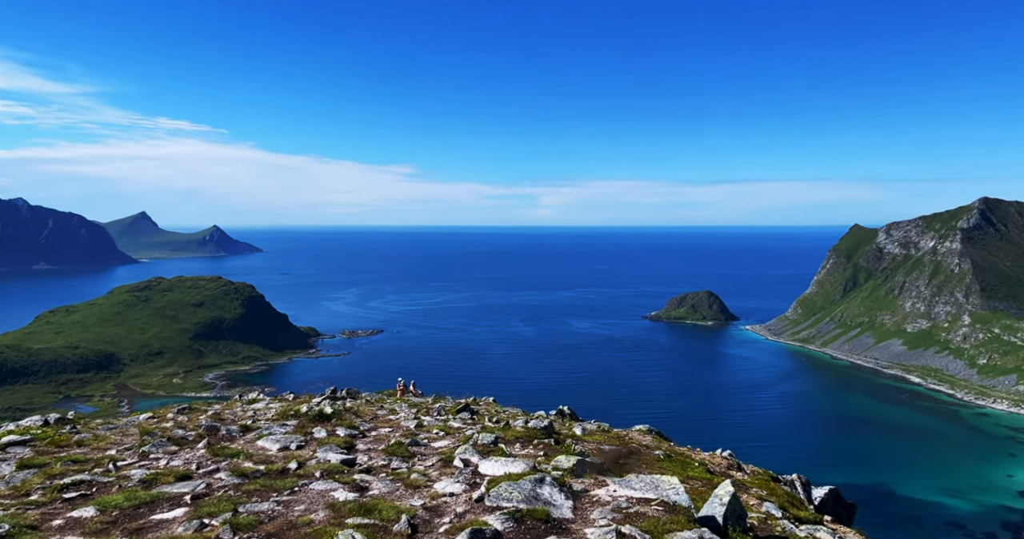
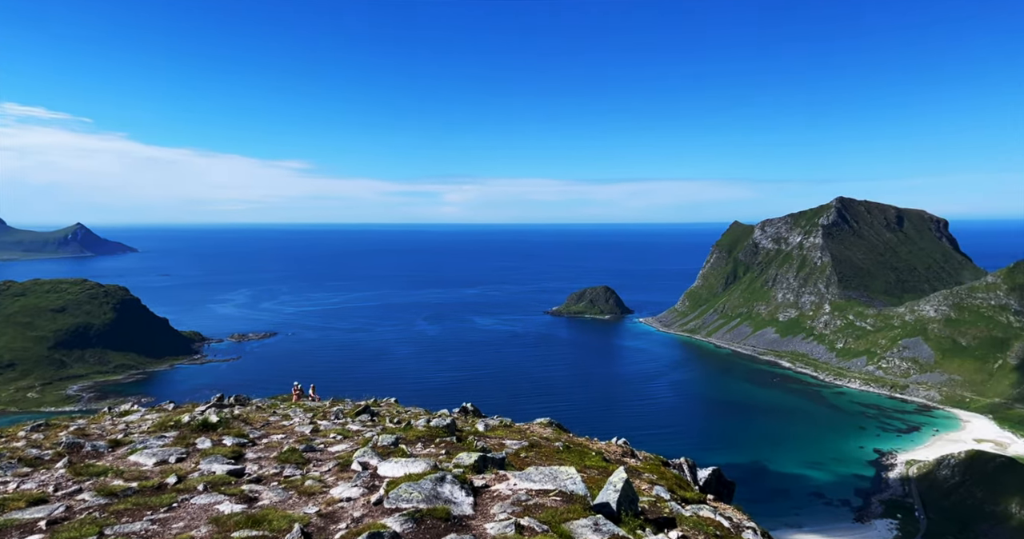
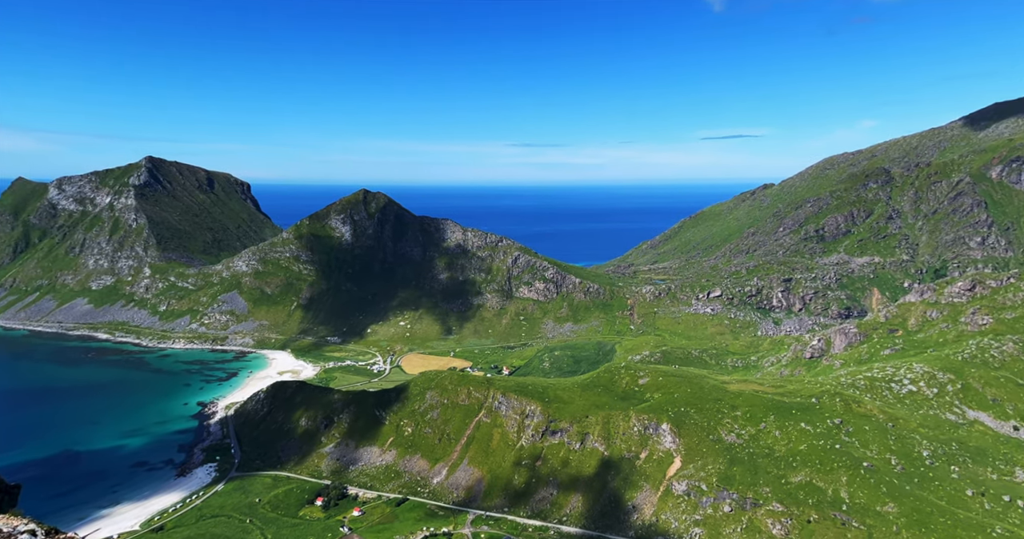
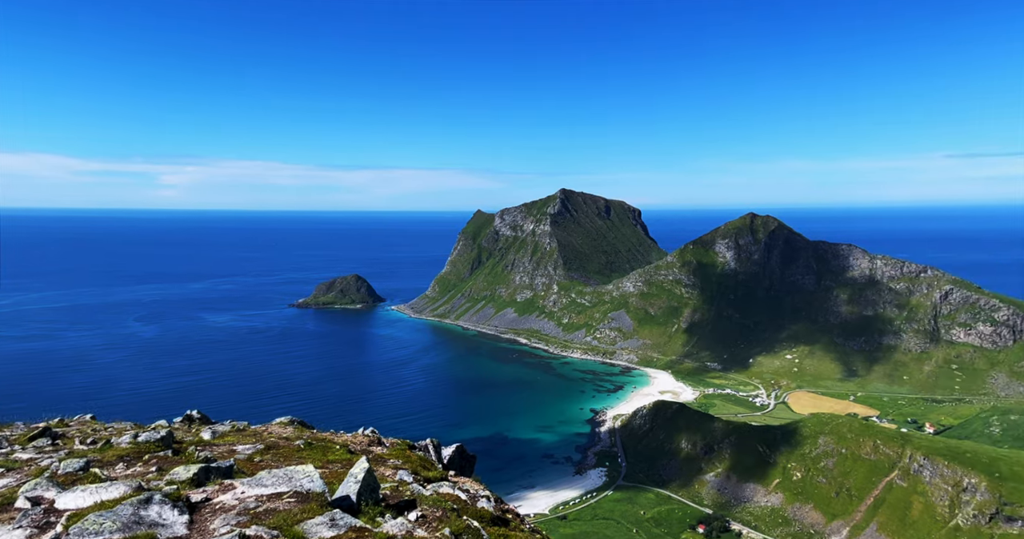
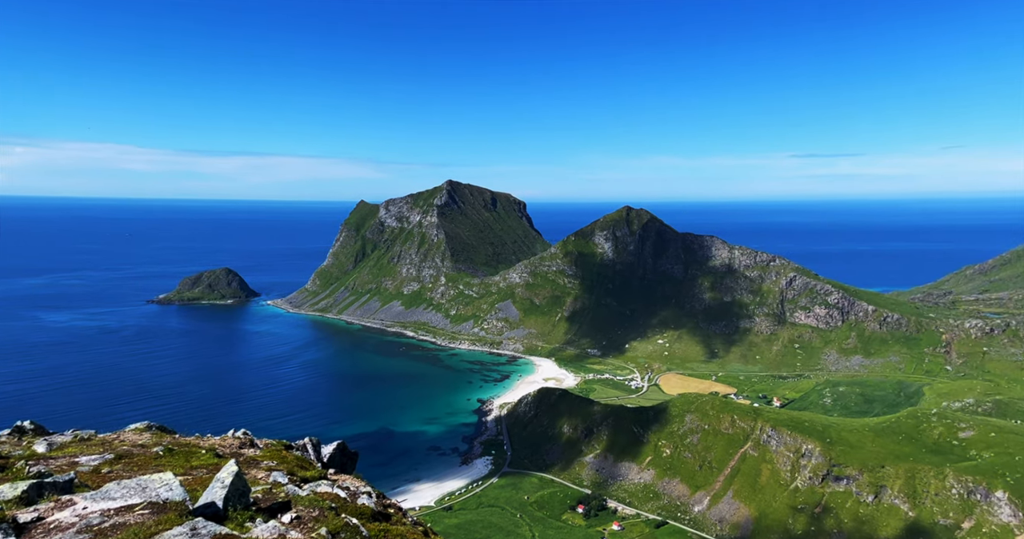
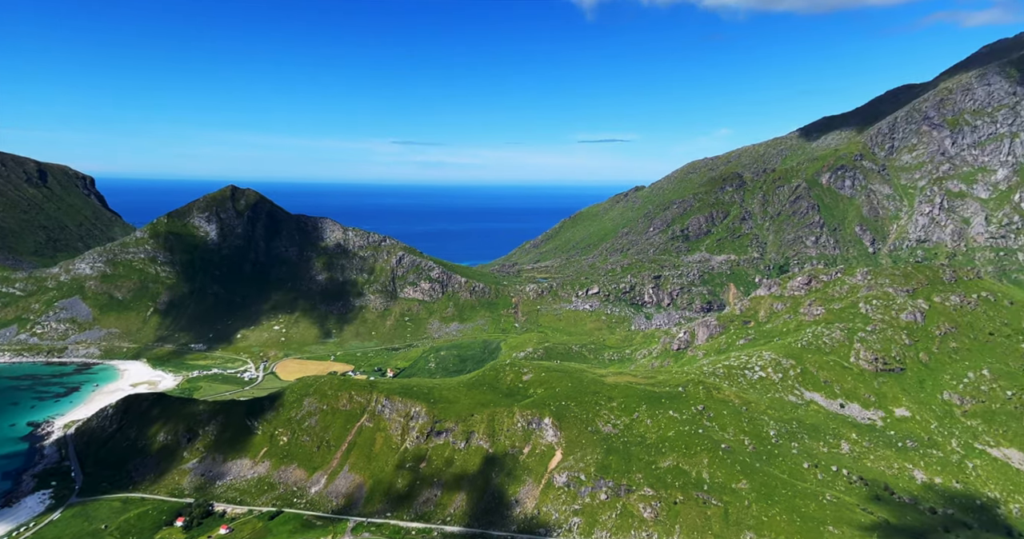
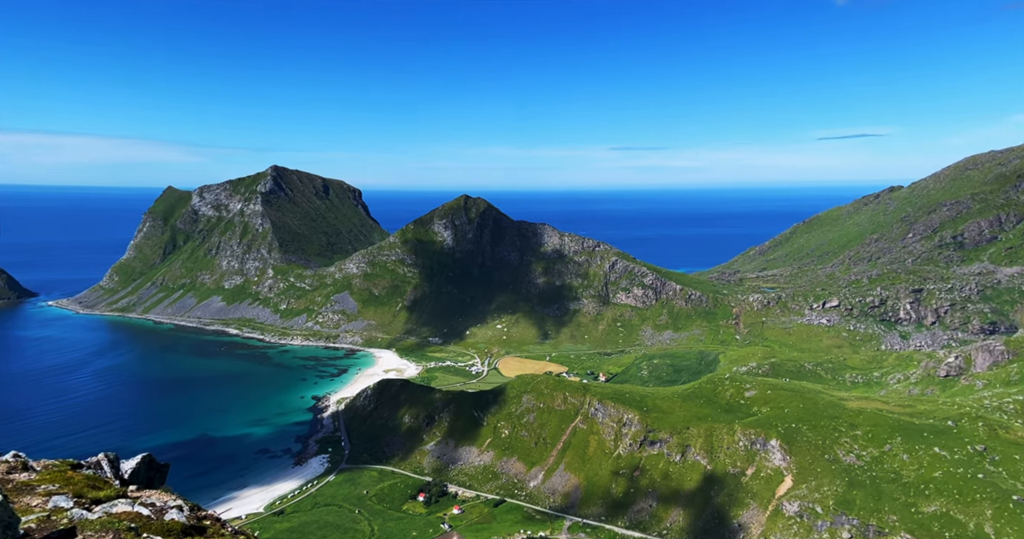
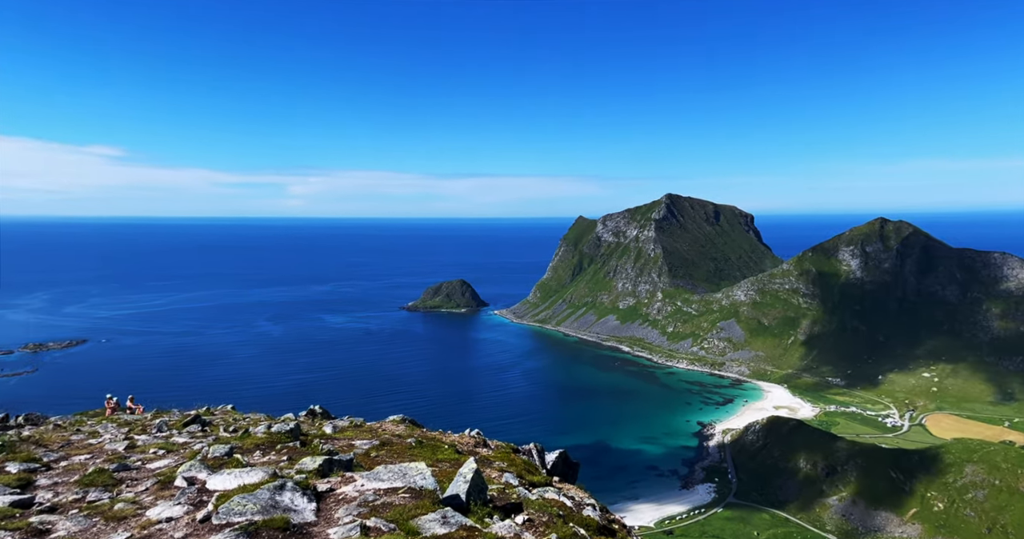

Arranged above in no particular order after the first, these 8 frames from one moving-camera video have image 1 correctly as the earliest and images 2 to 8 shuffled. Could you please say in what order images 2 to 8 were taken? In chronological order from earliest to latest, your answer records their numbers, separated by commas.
2, 8, 4, 5, 7, 3, 6
